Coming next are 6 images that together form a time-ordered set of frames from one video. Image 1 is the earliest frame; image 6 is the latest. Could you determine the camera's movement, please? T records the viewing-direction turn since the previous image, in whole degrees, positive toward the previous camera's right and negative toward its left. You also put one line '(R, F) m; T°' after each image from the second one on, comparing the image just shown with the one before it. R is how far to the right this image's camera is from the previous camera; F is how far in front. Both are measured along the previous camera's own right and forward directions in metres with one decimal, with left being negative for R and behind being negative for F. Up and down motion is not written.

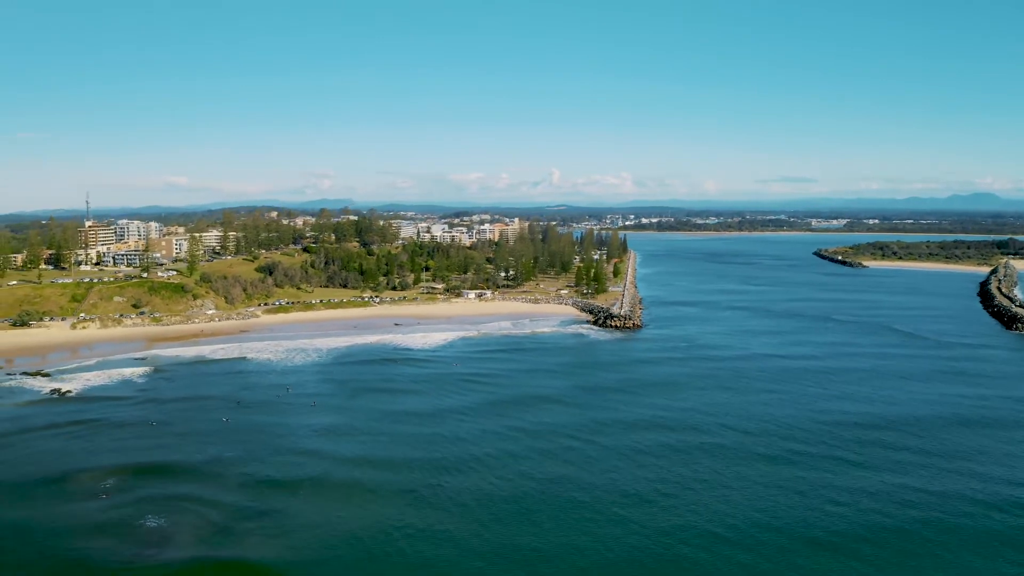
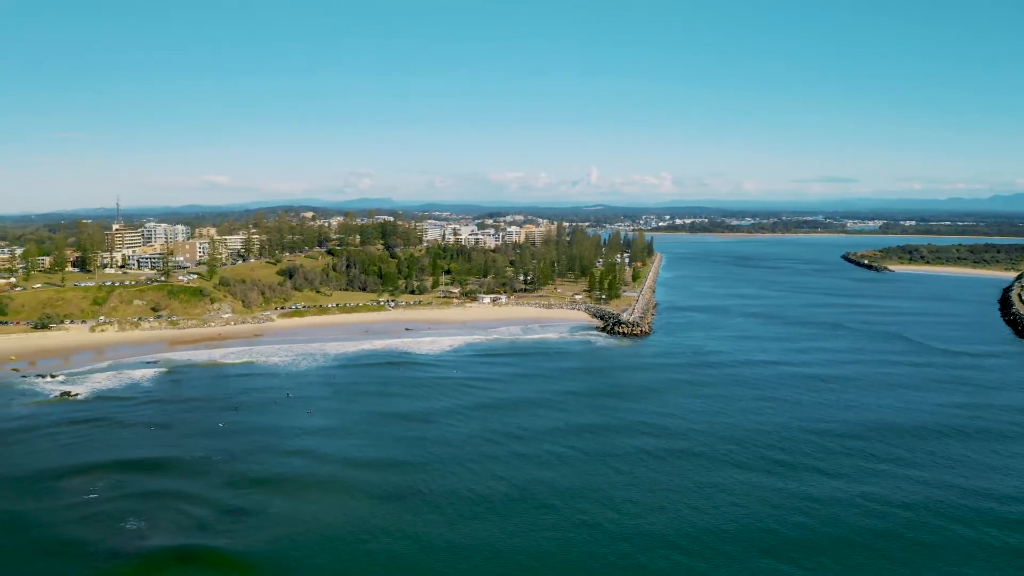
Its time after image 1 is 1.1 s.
(+0.9, -0.3) m; -2°
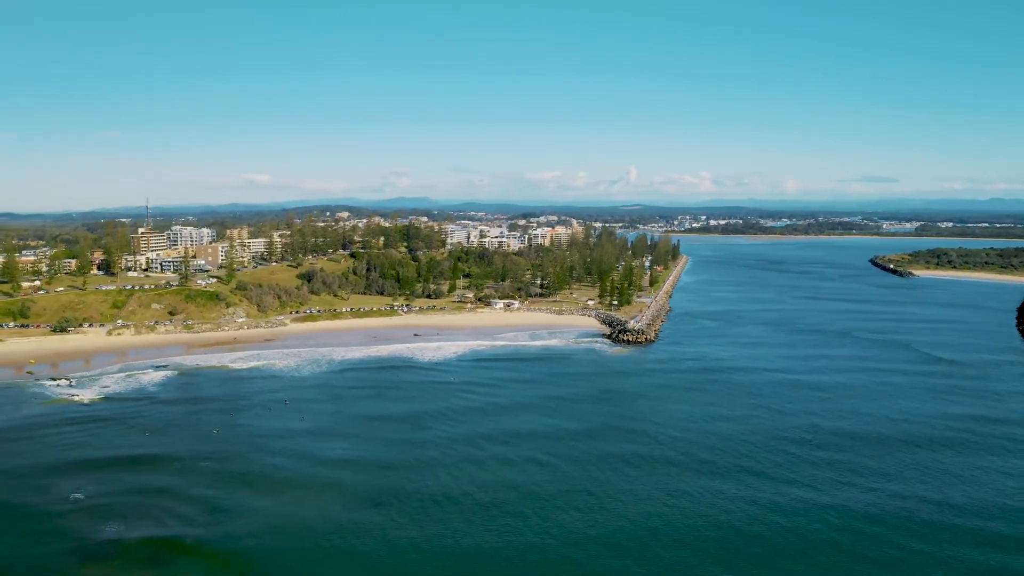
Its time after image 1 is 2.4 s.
(+1.0, -0.3) m; -2°
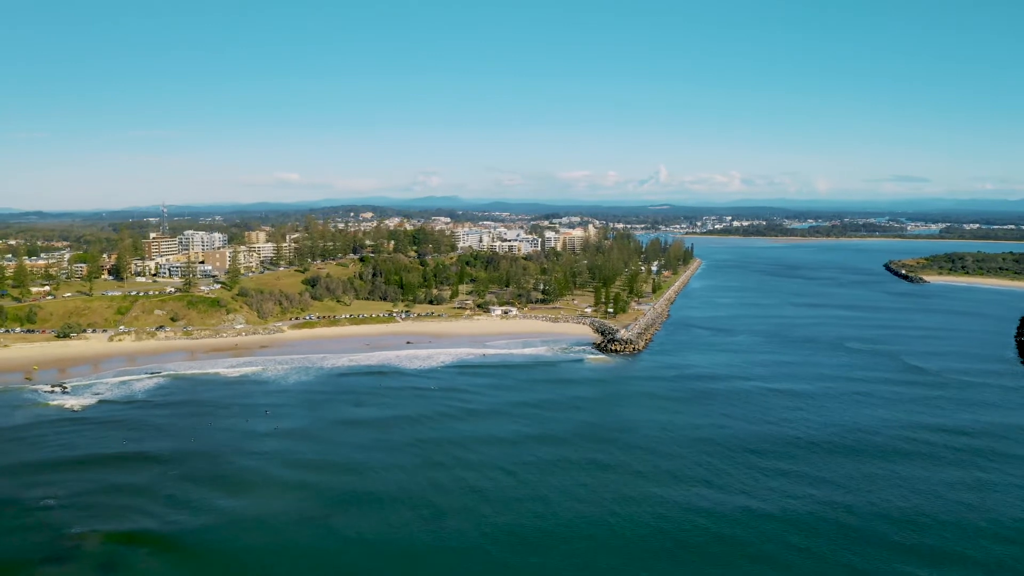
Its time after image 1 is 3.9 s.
(+1.3, -0.8) m; -1°
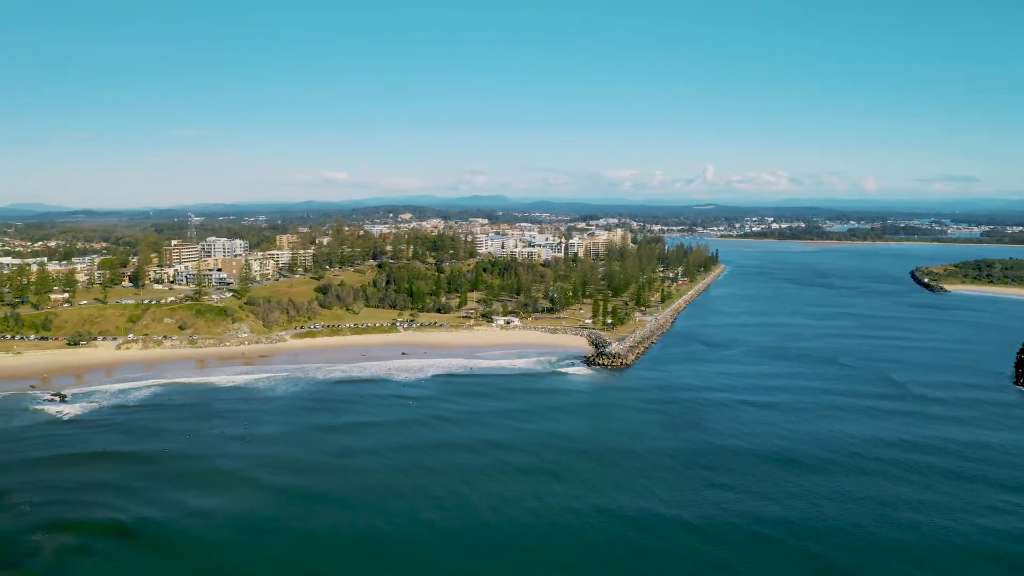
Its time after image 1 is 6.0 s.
(+1.8, -1.1) m; -2°
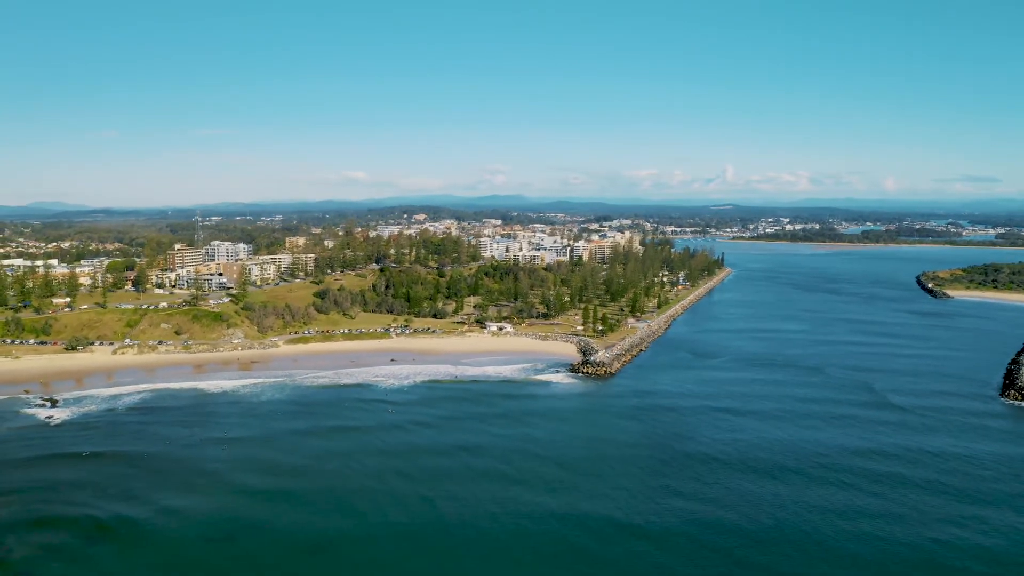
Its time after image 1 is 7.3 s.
(+1.2, -0.9) m; 0°
